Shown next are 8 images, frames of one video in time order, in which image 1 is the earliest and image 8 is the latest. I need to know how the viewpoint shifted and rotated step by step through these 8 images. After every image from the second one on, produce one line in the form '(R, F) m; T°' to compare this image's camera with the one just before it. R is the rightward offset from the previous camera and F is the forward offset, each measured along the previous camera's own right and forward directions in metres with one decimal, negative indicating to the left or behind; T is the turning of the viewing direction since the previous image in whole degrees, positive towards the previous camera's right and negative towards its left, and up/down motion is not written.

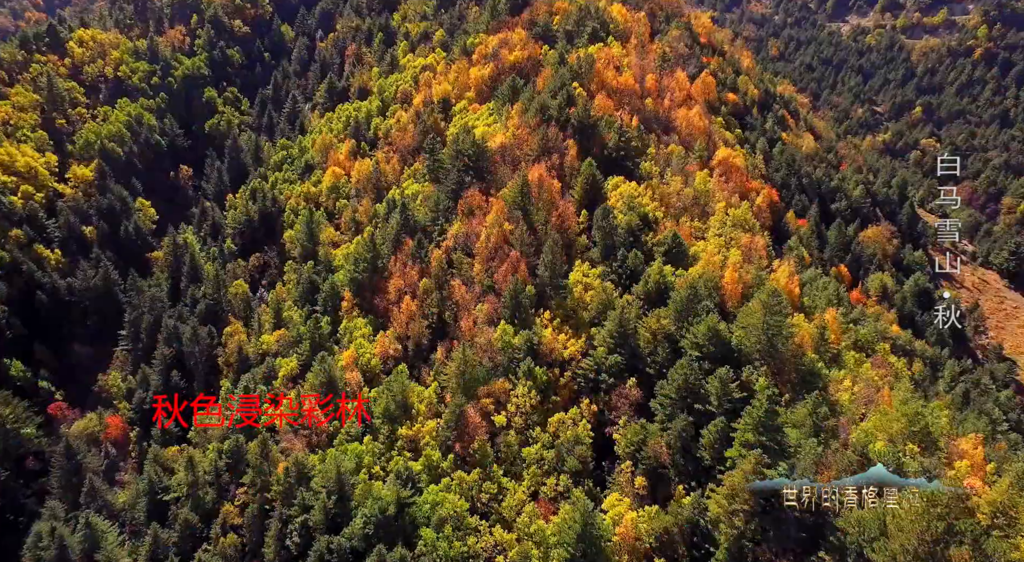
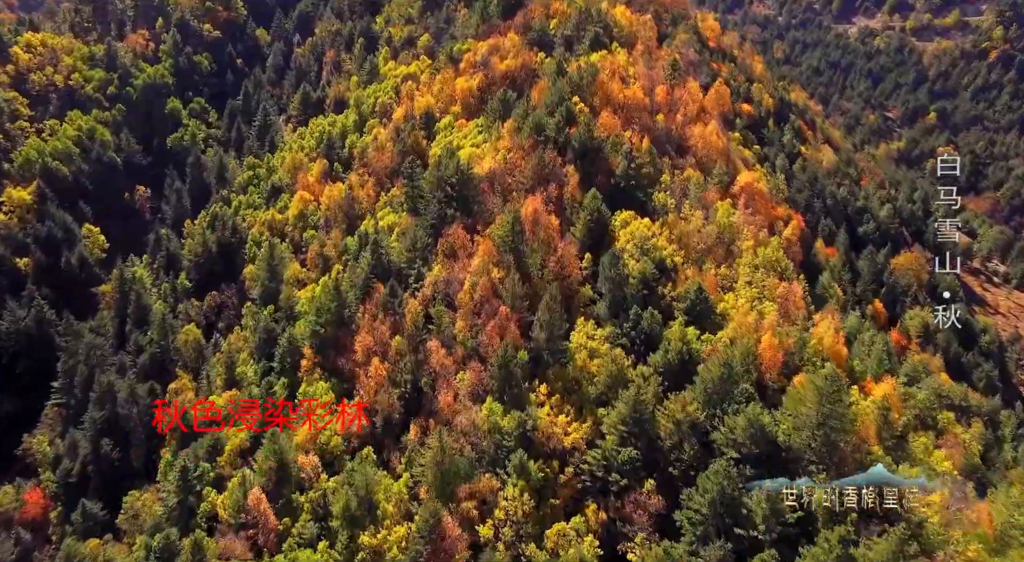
(+1.0, +22.0) m; 0°
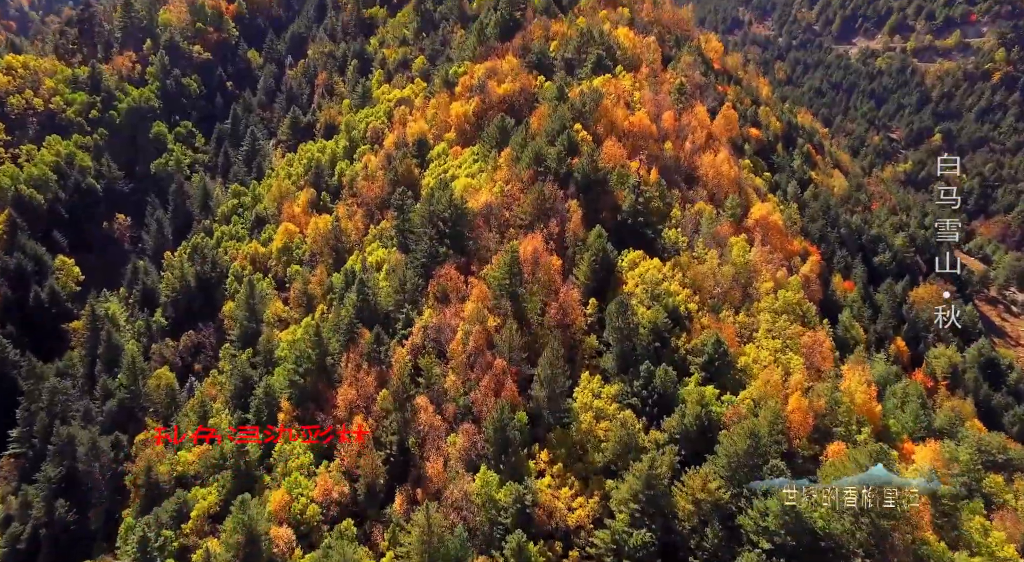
(+0.2, +10.1) m; 0°
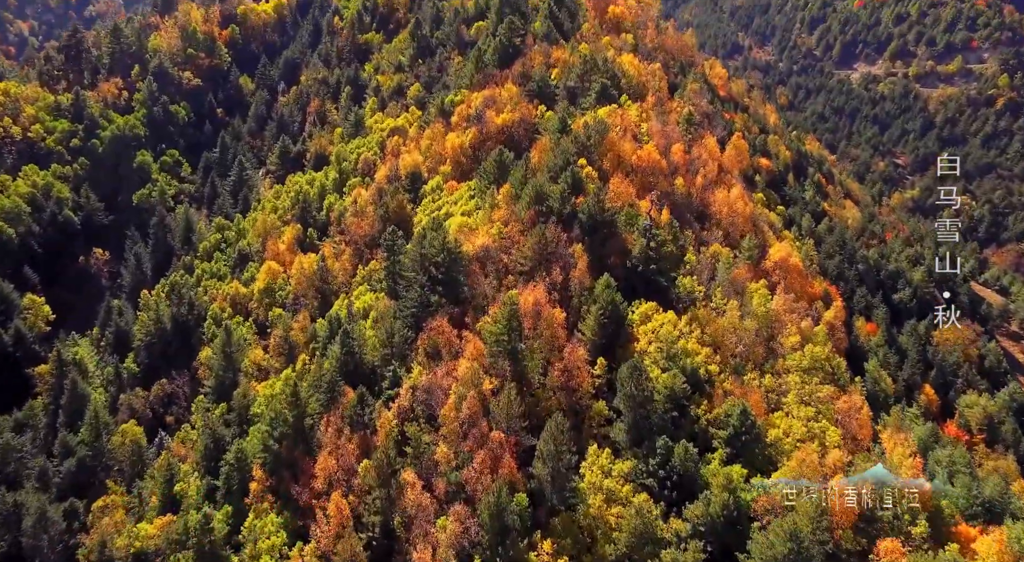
(+0.1, +10.5) m; 0°
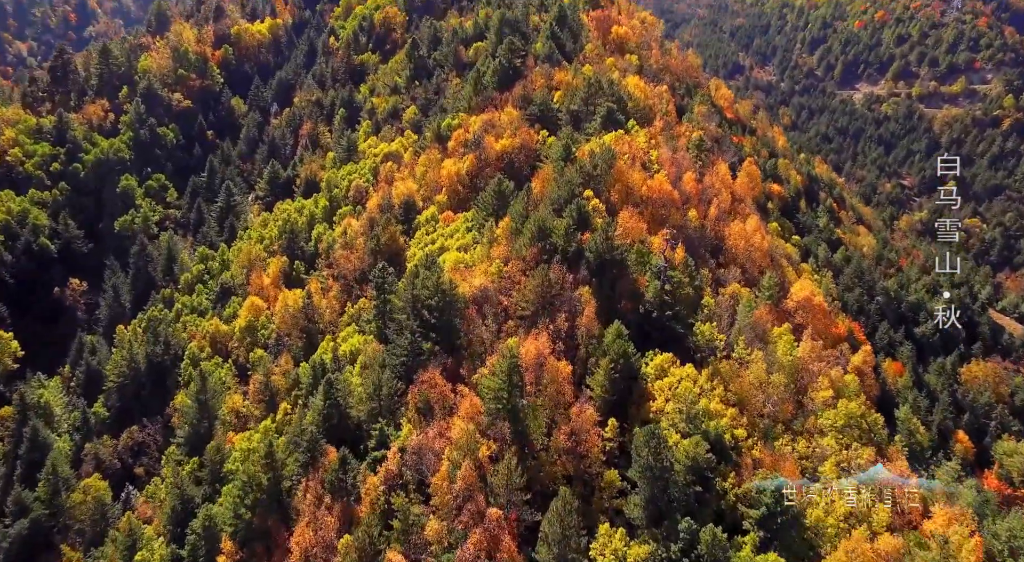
(-0.1, +9.7) m; 0°
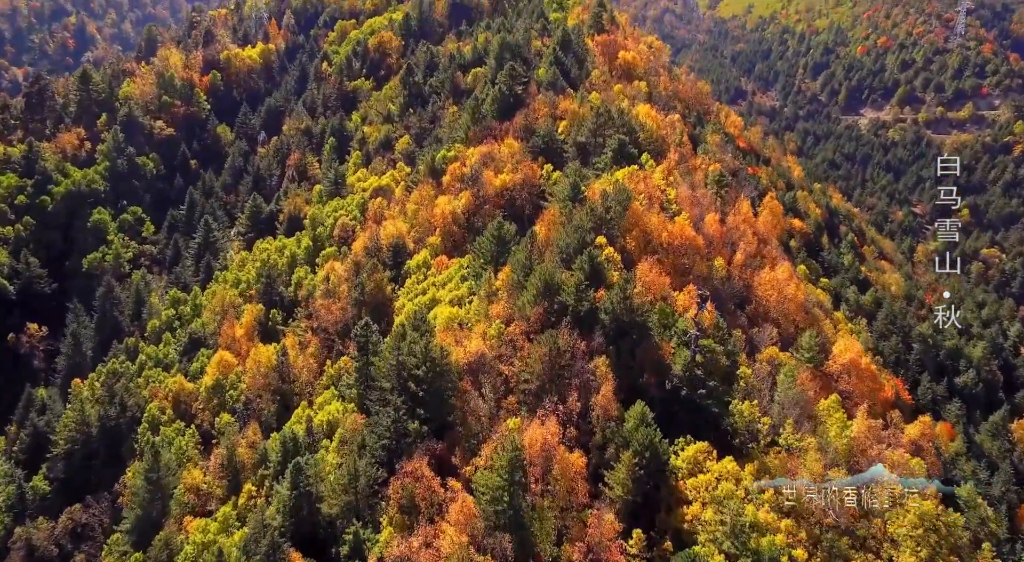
(-0.2, +14.8) m; 0°
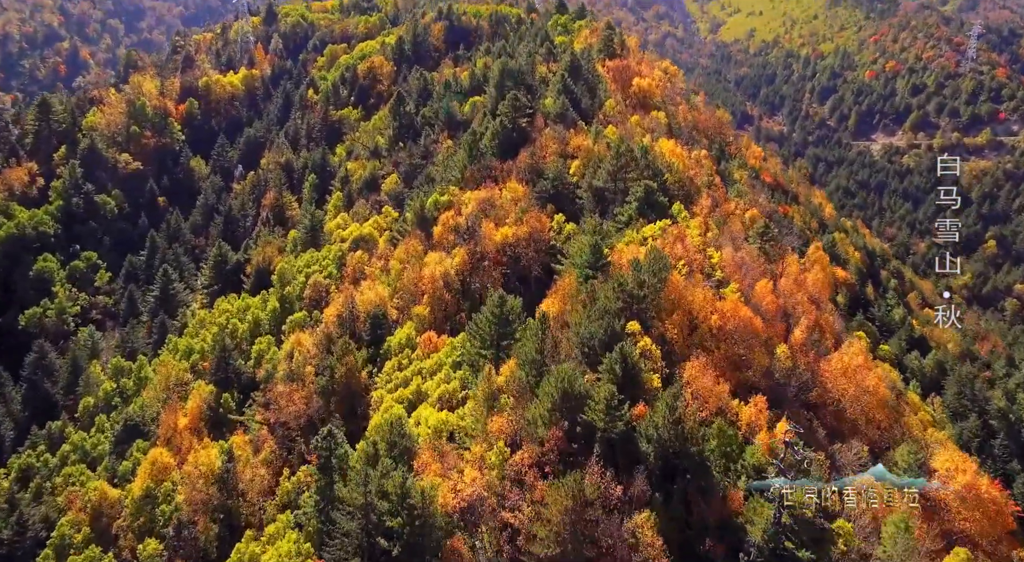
(-0.4, +23.2) m; 0°
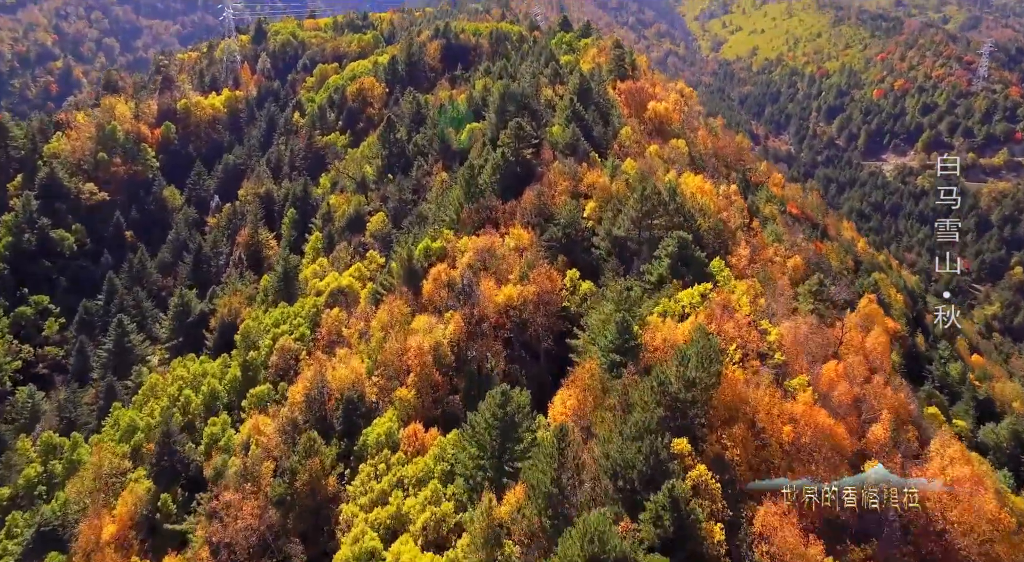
(-0.4, +19.6) m; 0°
